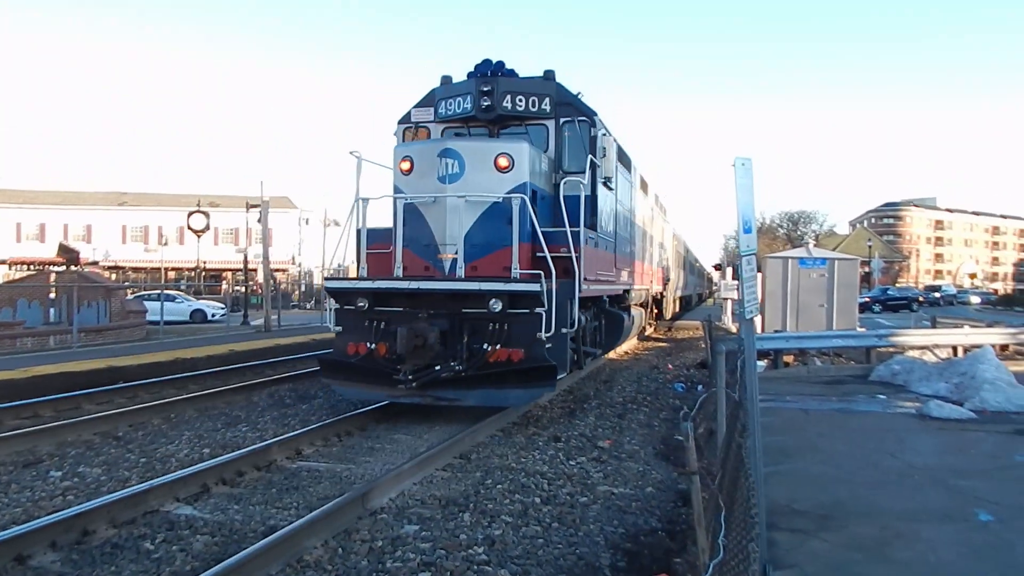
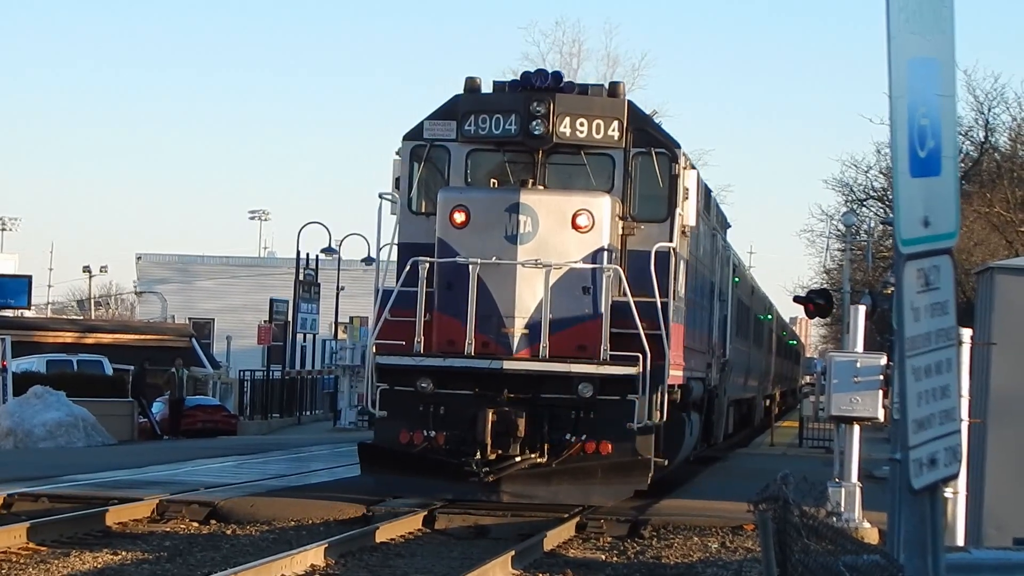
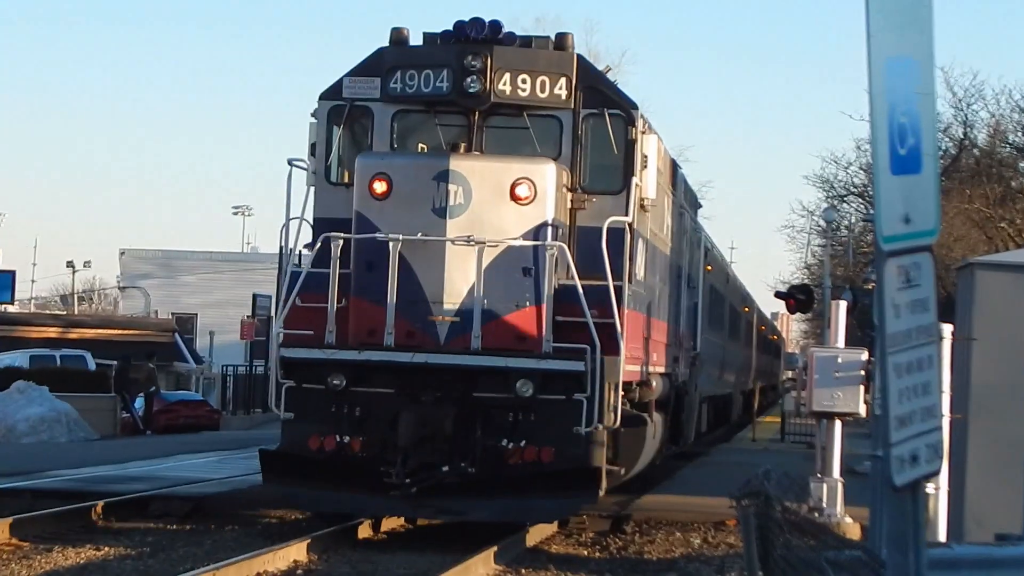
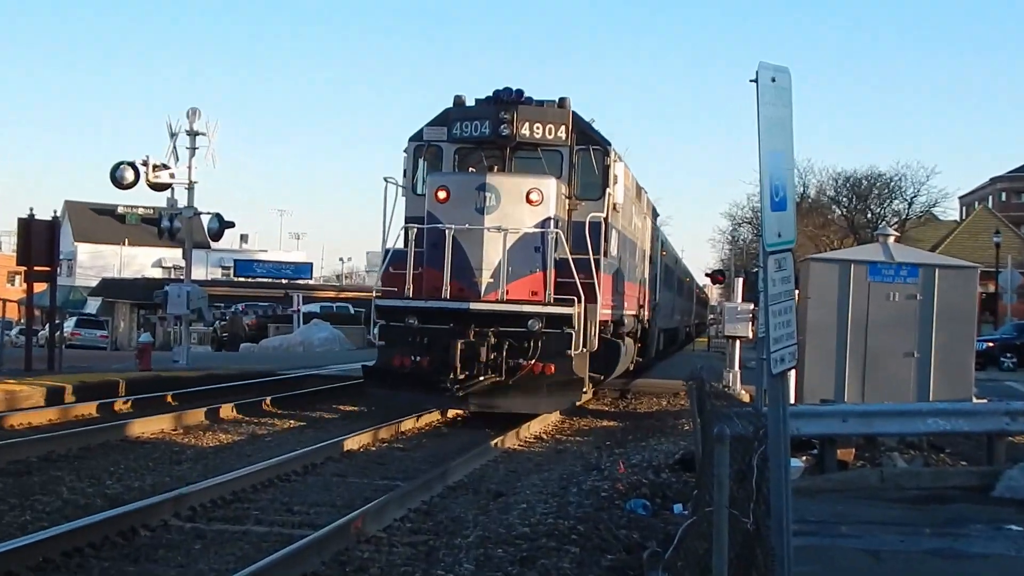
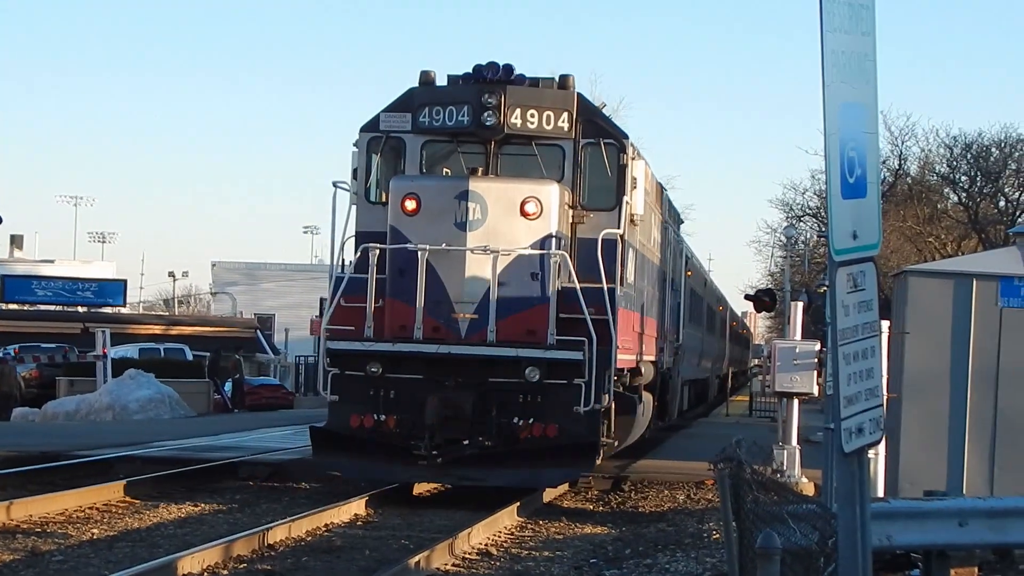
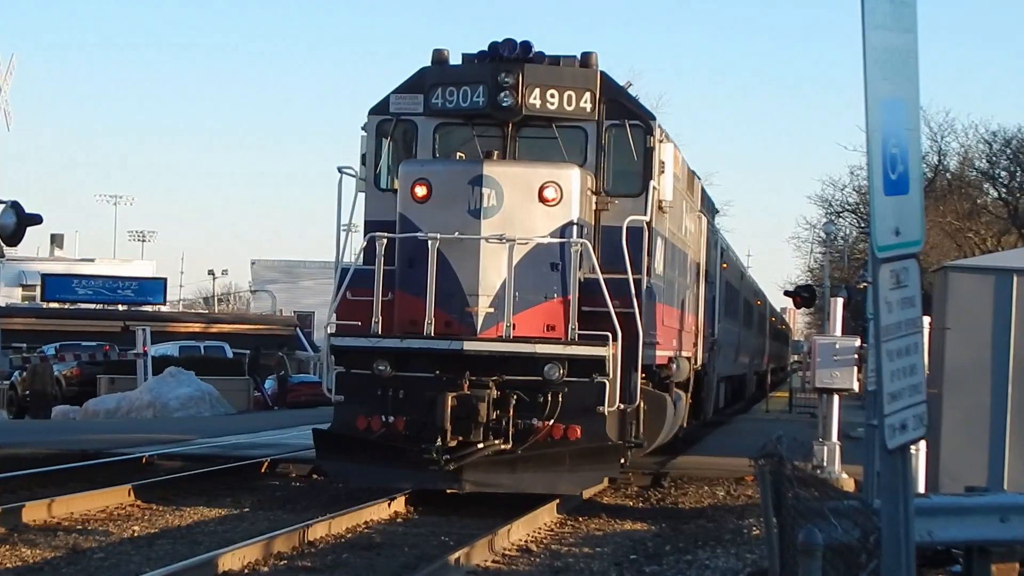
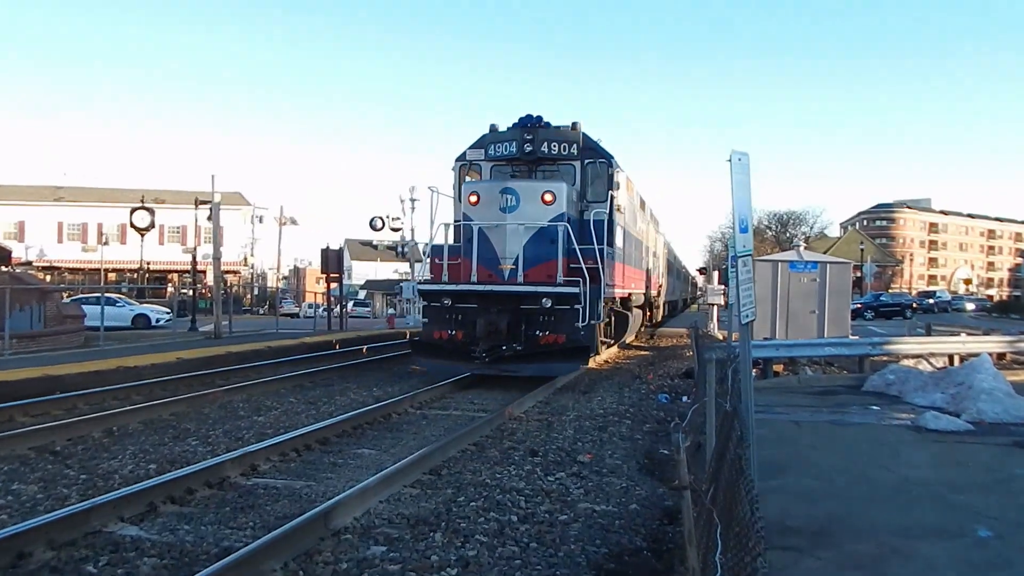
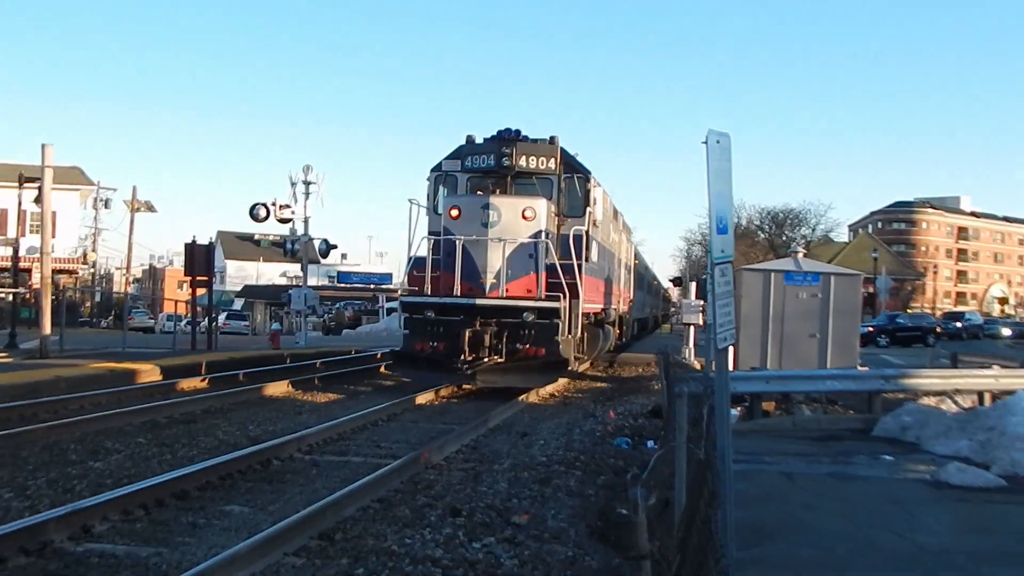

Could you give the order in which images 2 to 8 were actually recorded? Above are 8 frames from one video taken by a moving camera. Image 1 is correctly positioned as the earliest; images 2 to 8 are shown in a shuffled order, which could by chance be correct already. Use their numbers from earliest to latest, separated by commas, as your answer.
7, 8, 4, 6, 5, 3, 2
